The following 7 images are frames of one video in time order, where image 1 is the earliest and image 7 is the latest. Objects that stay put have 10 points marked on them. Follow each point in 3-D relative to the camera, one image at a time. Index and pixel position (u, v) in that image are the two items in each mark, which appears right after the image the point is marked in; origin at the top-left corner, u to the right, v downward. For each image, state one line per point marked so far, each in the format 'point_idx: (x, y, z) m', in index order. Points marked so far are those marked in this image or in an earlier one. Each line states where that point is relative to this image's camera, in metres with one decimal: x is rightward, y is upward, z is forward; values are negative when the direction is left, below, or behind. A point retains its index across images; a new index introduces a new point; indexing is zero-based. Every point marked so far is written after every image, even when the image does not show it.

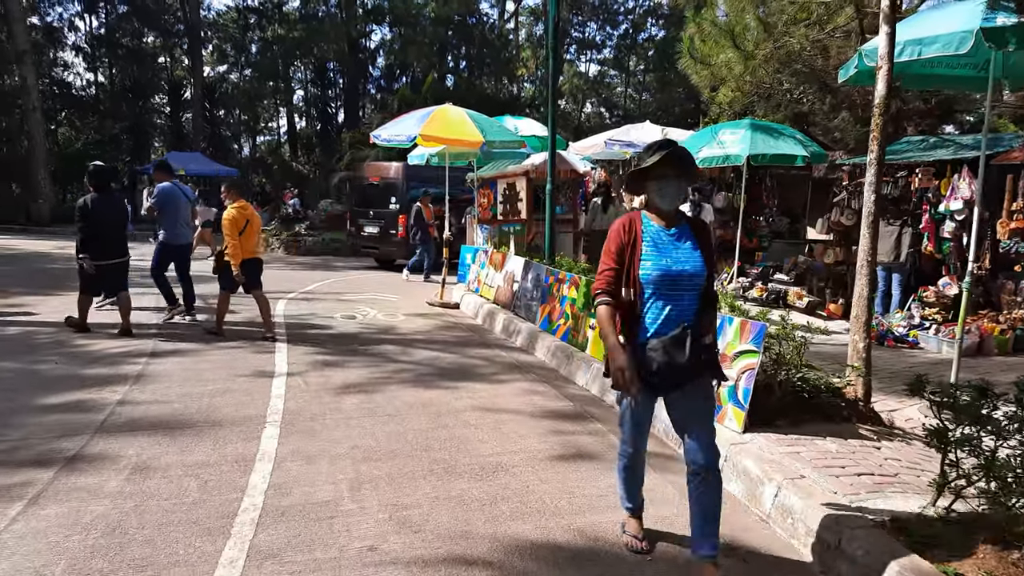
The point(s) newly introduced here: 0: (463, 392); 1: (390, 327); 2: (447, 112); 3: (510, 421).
0: (-0.4, -0.8, +5.9) m
1: (-1.5, -0.5, +8.7) m
2: (-0.9, +2.5, +10.0) m
3: (0.0, -0.9, +5.1) m
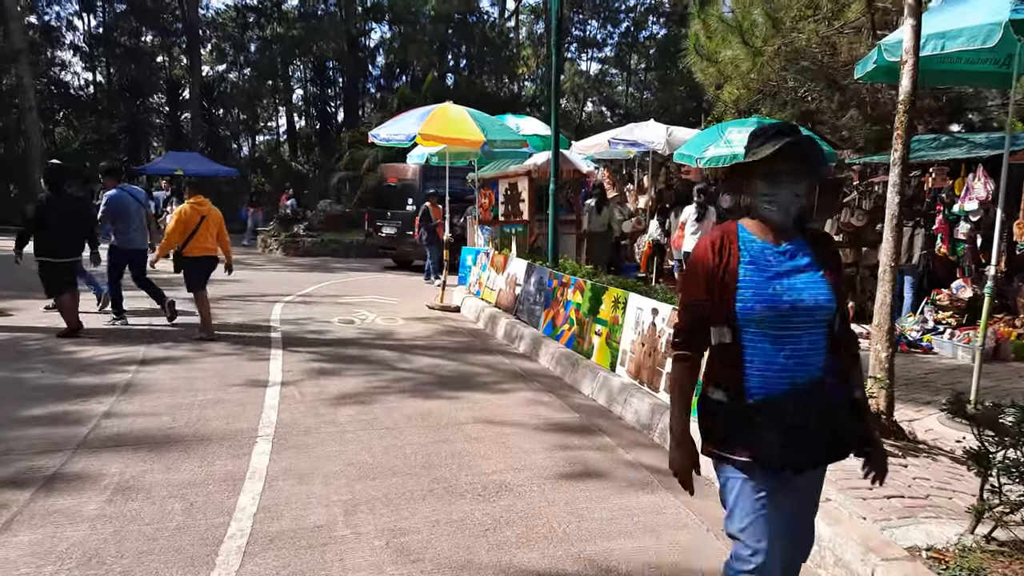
0: (-0.4, -0.9, +5.6) m
1: (-1.4, -0.5, +8.4) m
2: (-0.9, +2.4, +9.8) m
3: (0.0, -1.0, +4.8) m
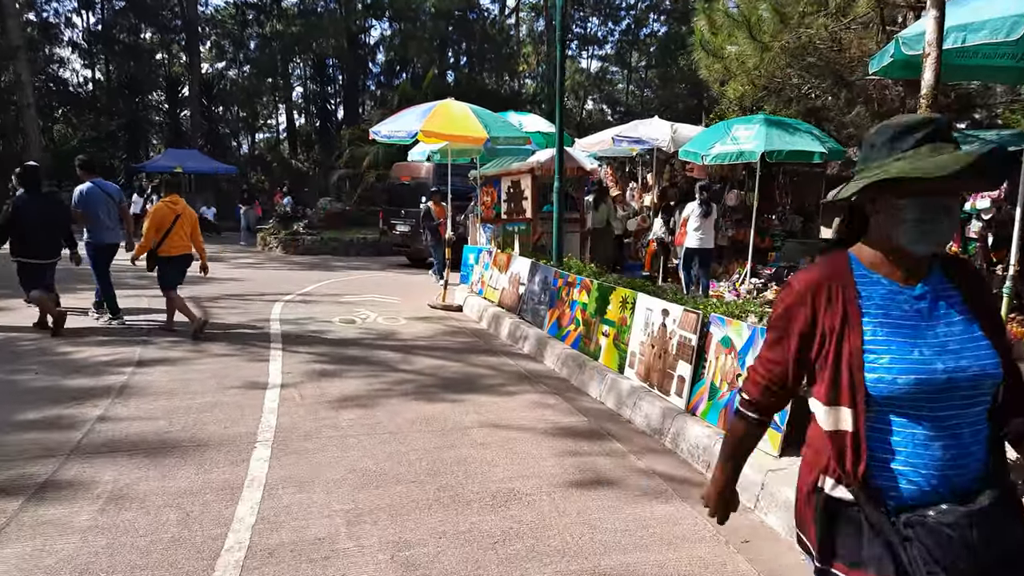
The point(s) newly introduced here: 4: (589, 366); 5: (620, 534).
0: (-0.3, -0.9, +5.5) m
1: (-1.4, -0.5, +8.3) m
2: (-0.8, +2.4, +9.6) m
3: (+0.1, -1.0, +4.7) m
4: (+0.7, -0.7, +6.1) m
5: (+0.5, -1.2, +3.4) m
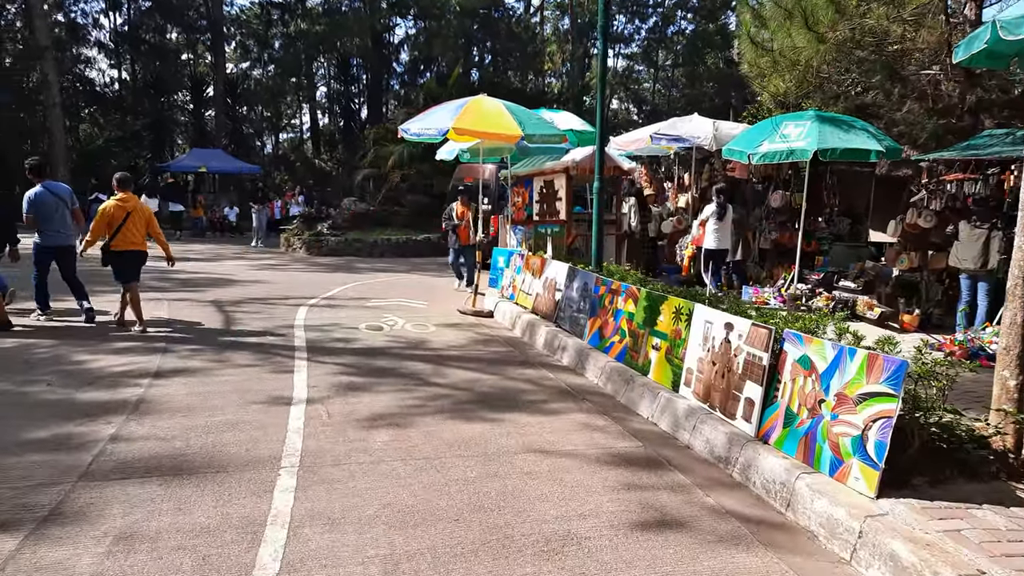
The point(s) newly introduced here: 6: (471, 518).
0: (0.0, -1.0, +5.0) m
1: (-1.0, -0.6, +7.9) m
2: (-0.4, +2.4, +9.2) m
3: (+0.3, -1.1, +4.2) m
4: (+1.0, -0.7, +5.6) m
5: (+0.8, -1.2, +2.9) m
6: (-0.2, -1.1, +3.6) m
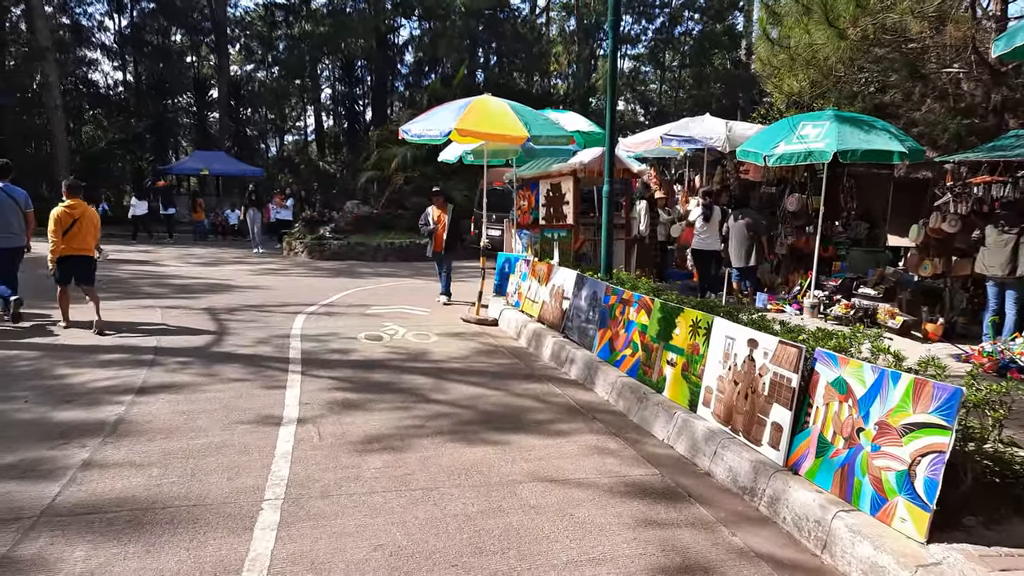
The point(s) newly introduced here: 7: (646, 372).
0: (0.0, -1.0, +4.6) m
1: (-0.9, -0.7, +7.5) m
2: (-0.3, +2.3, +8.8) m
3: (+0.4, -1.1, +3.8) m
4: (+1.0, -0.8, +5.3) m
5: (+0.8, -1.3, +2.6) m
6: (-0.2, -1.2, +3.2) m
7: (+1.1, -0.7, +5.7) m
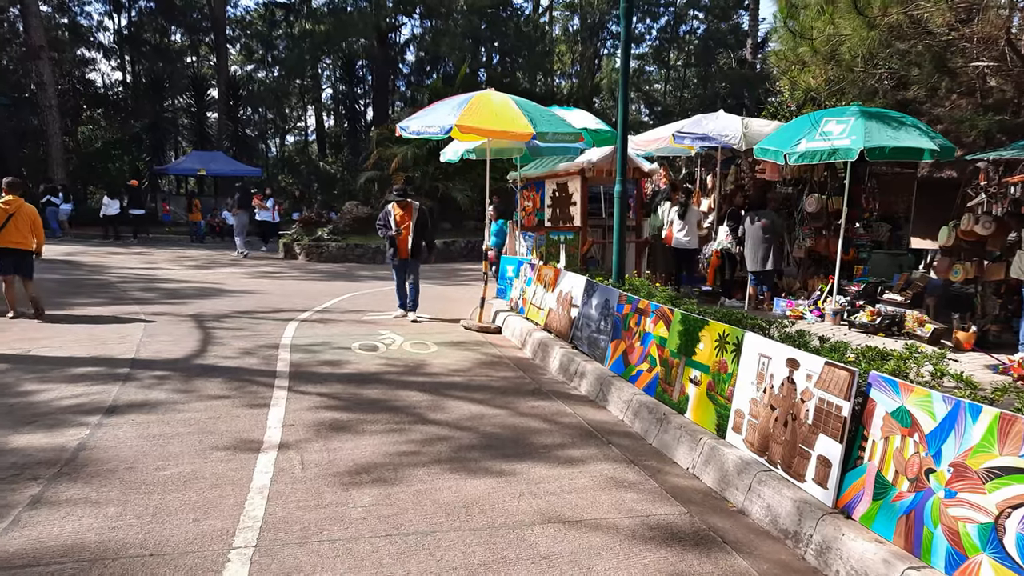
0: (+0.1, -1.1, +4.1) m
1: (-0.9, -0.7, +7.0) m
2: (-0.3, +2.2, +8.3) m
3: (+0.4, -1.2, +3.3) m
4: (+1.1, -0.9, +4.7) m
5: (+0.8, -1.4, +2.0) m
6: (-0.2, -1.3, +2.7) m
7: (+1.1, -0.7, +5.2) m
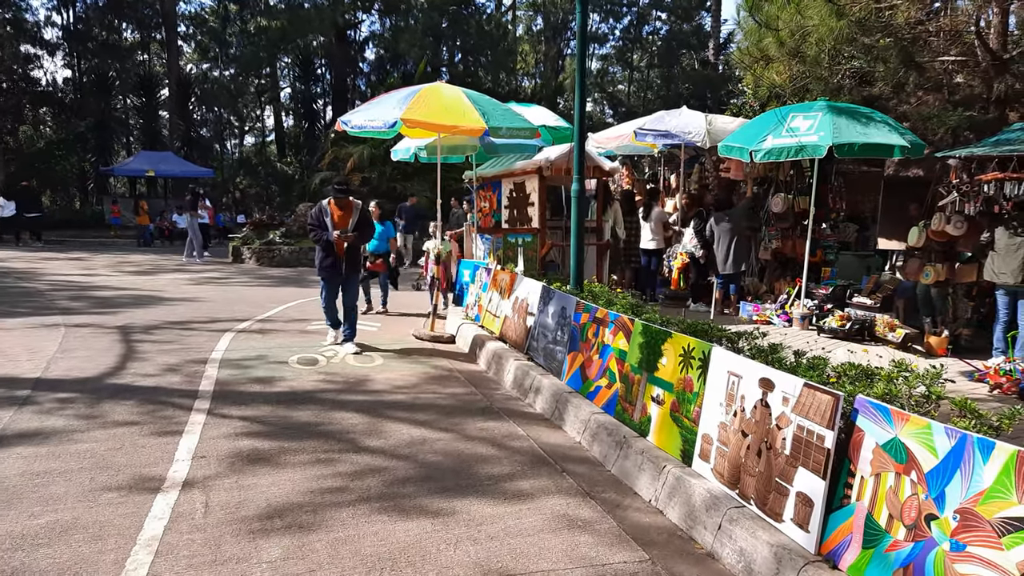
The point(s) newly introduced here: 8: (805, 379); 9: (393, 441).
0: (-0.3, -1.2, +3.6) m
1: (-1.3, -0.8, +6.4) m
2: (-0.8, +2.1, +7.7) m
3: (+0.1, -1.3, +2.8) m
4: (+0.7, -0.9, +4.2) m
5: (+0.6, -1.4, +1.5) m
6: (-0.4, -1.3, +2.1) m
7: (+0.7, -0.8, +4.7) m
8: (+1.3, -0.4, +3.3) m
9: (-0.8, -1.0, +4.8) m
